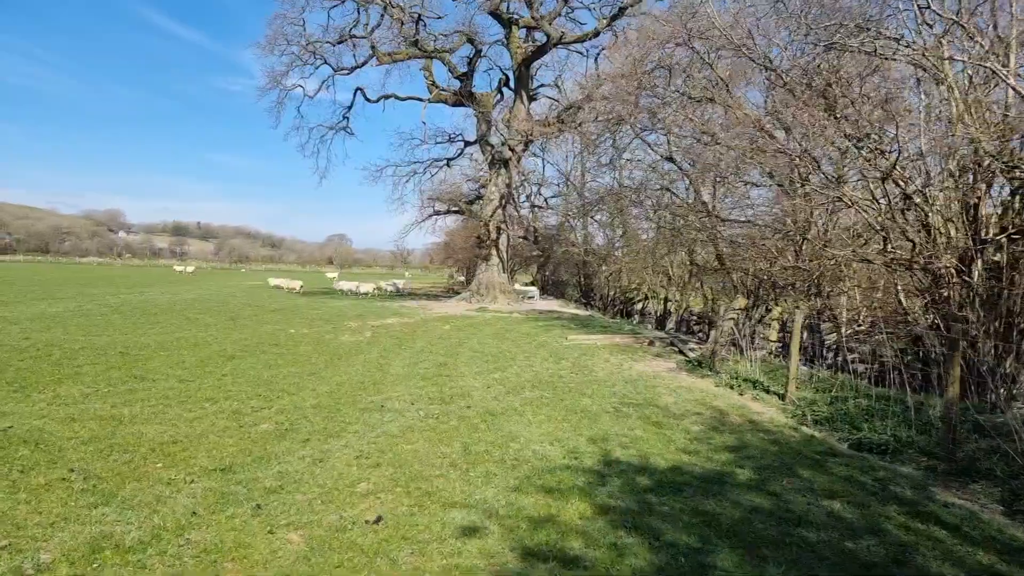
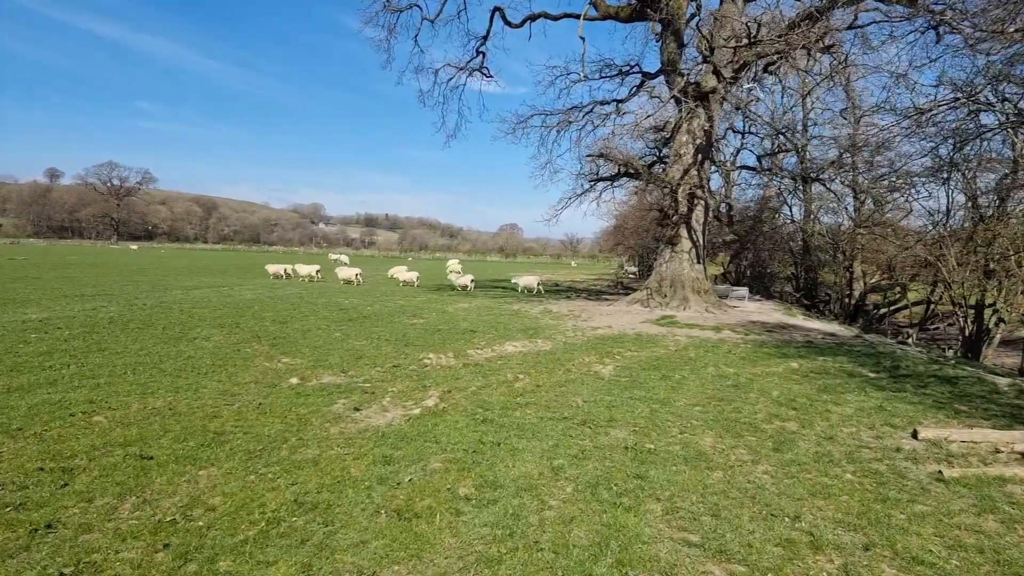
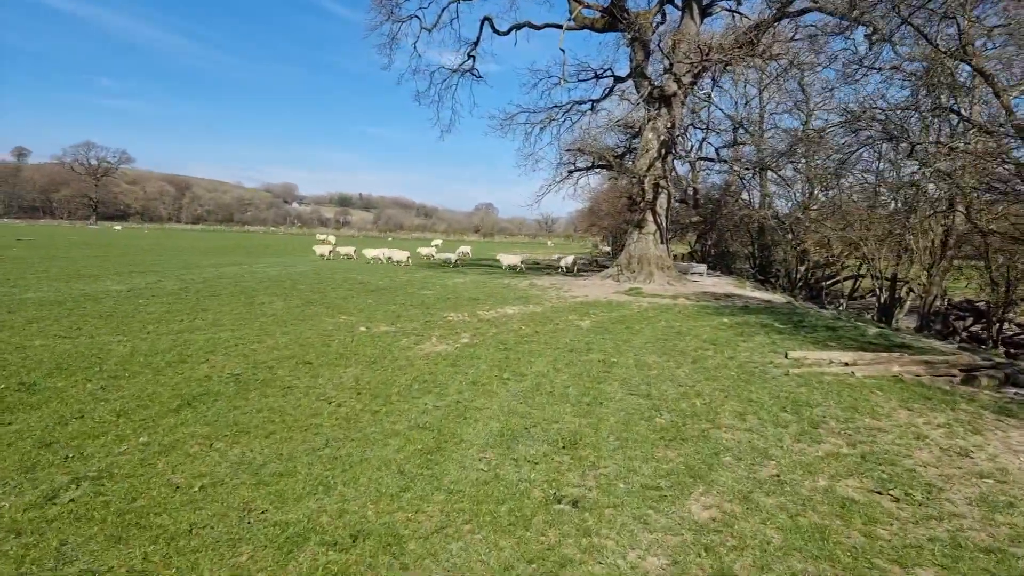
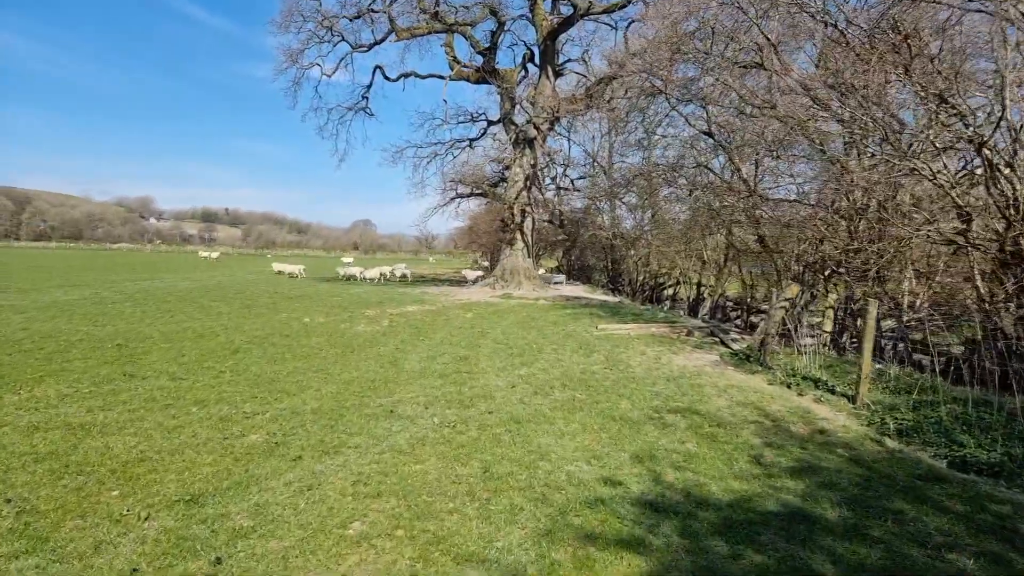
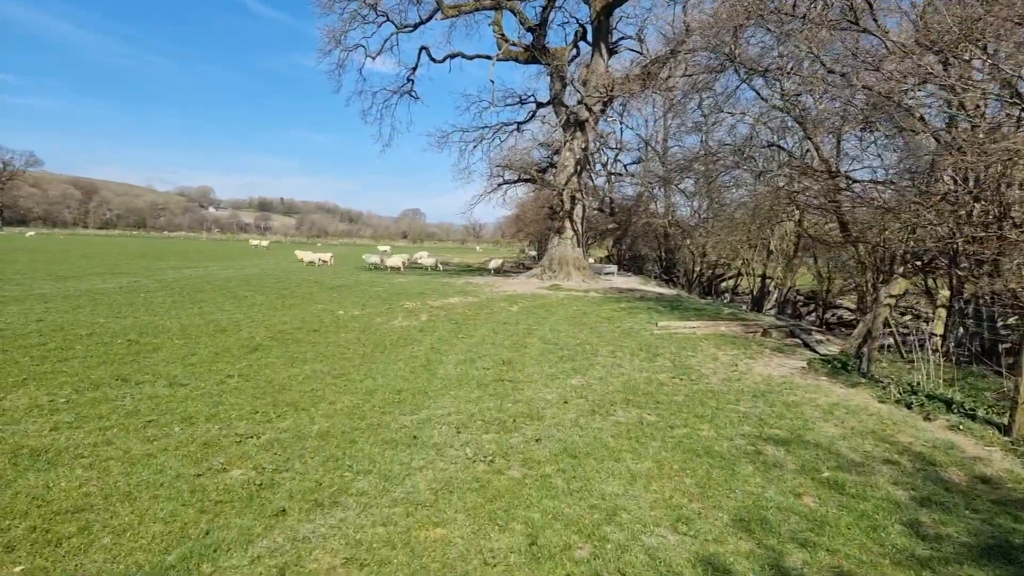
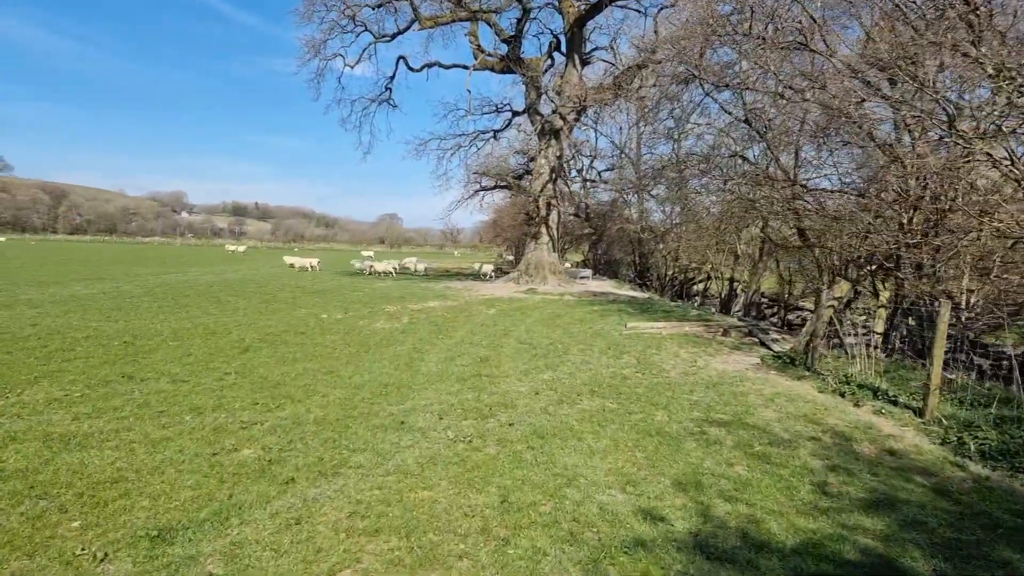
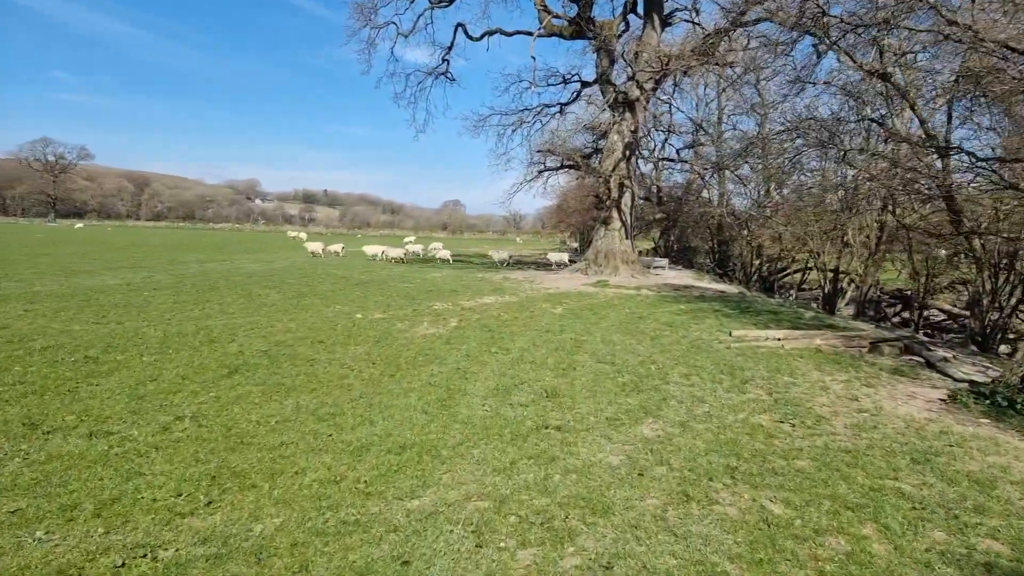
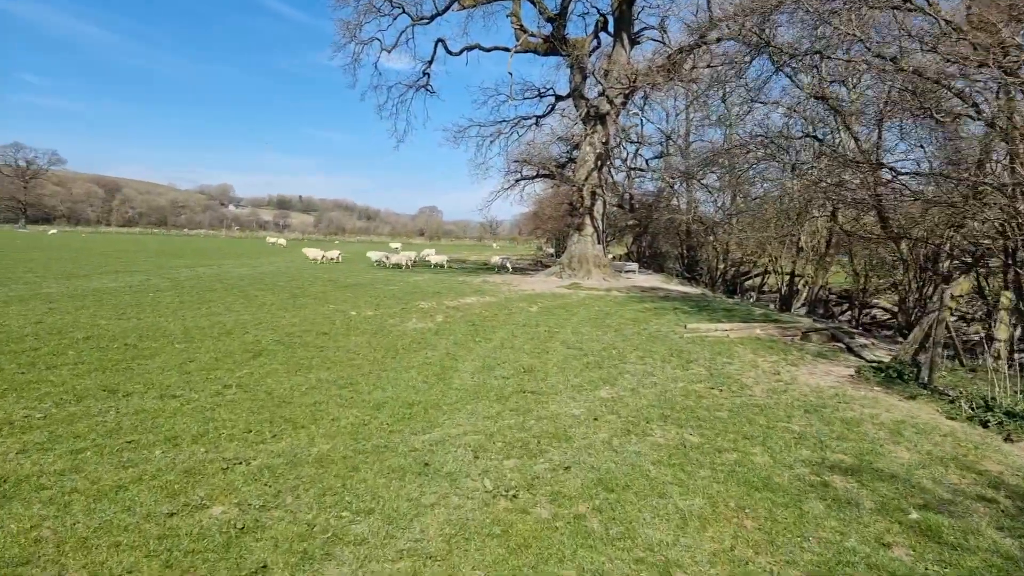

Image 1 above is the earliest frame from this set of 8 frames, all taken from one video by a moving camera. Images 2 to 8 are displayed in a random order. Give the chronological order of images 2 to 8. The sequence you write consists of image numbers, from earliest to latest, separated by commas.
4, 6, 5, 8, 7, 3, 2
